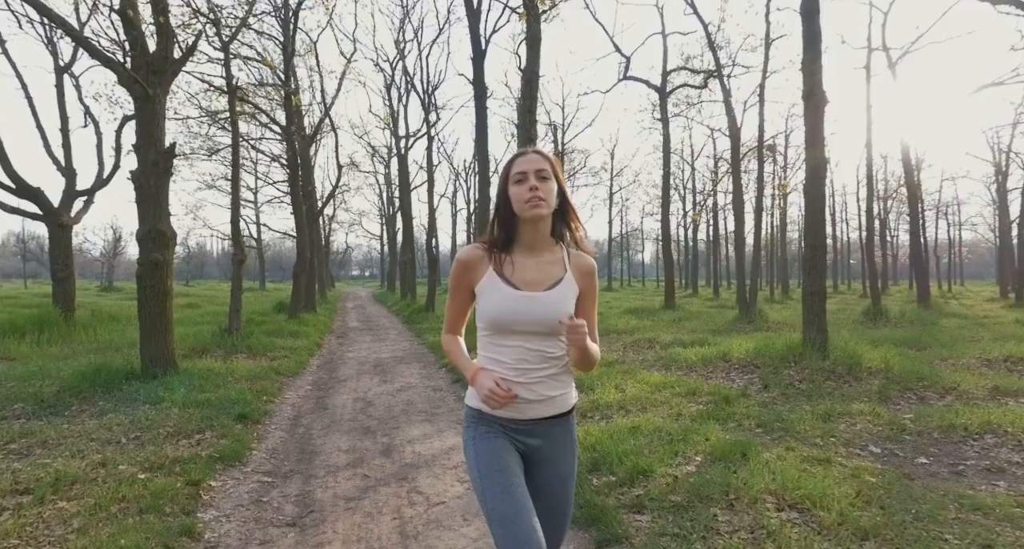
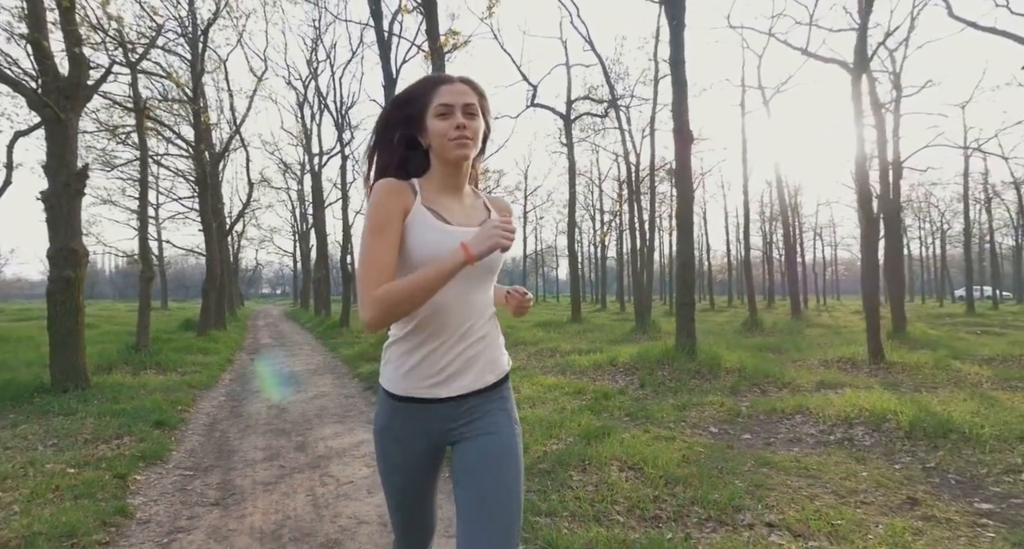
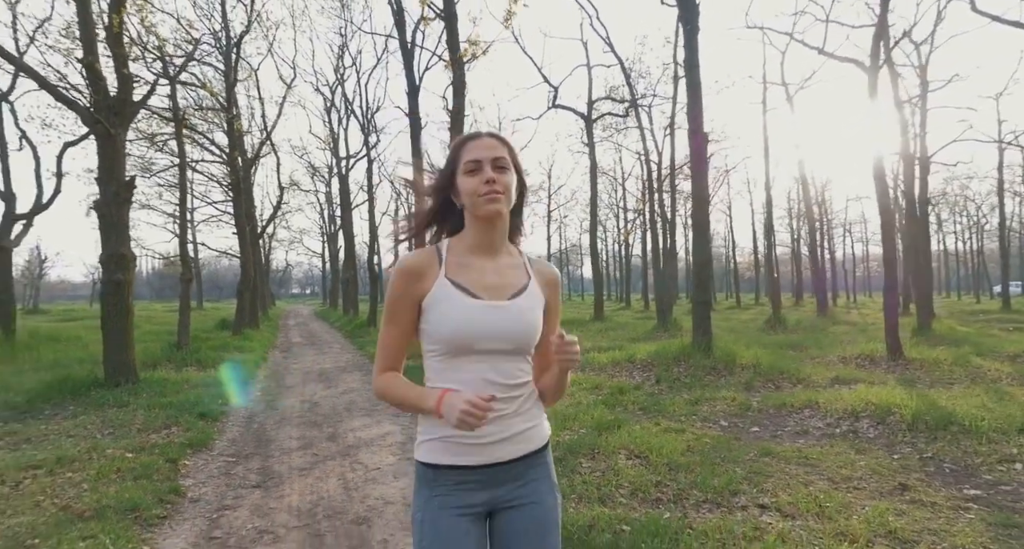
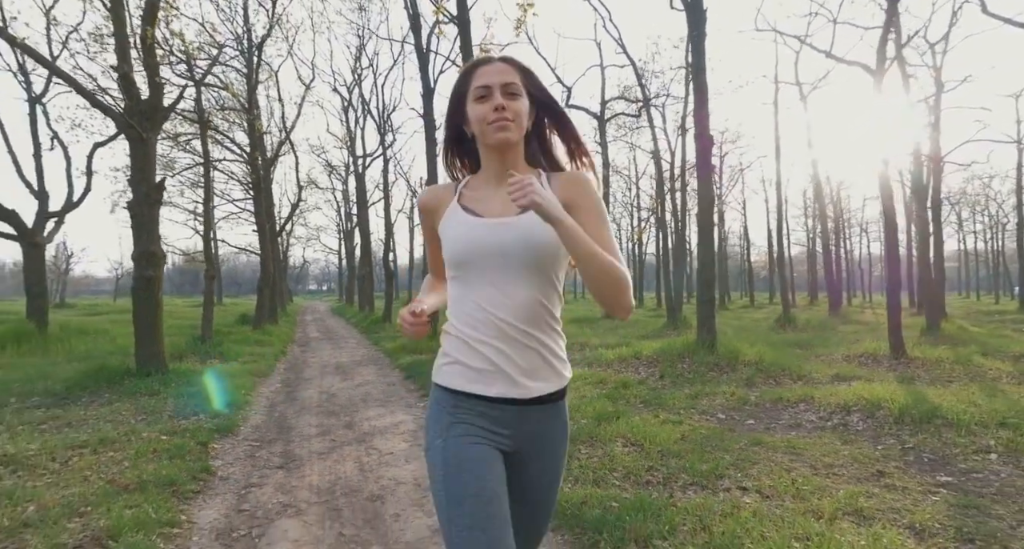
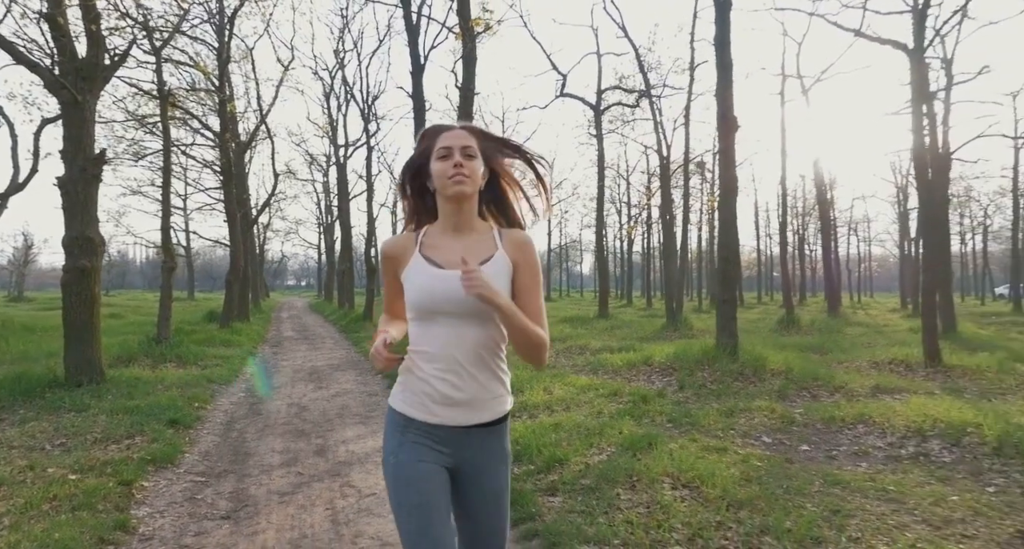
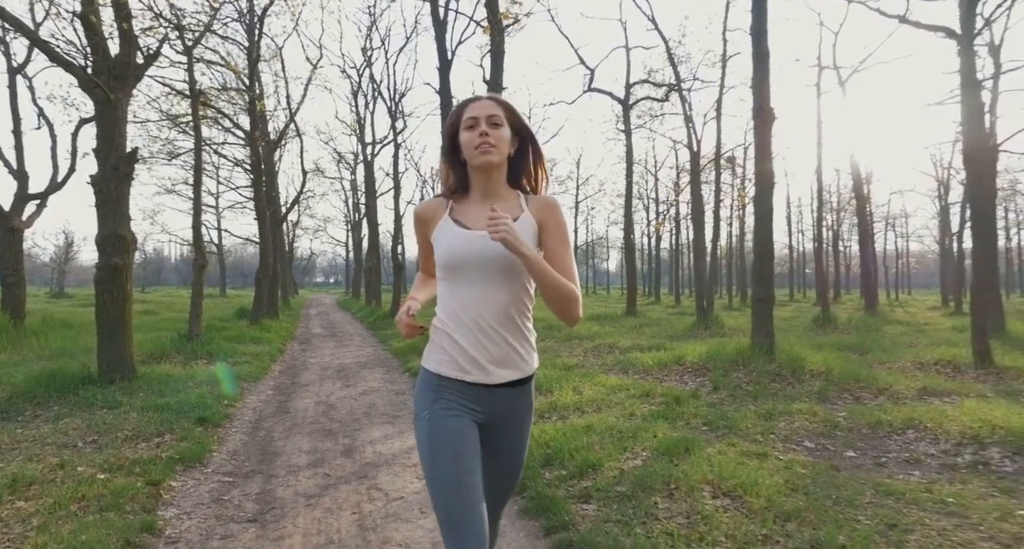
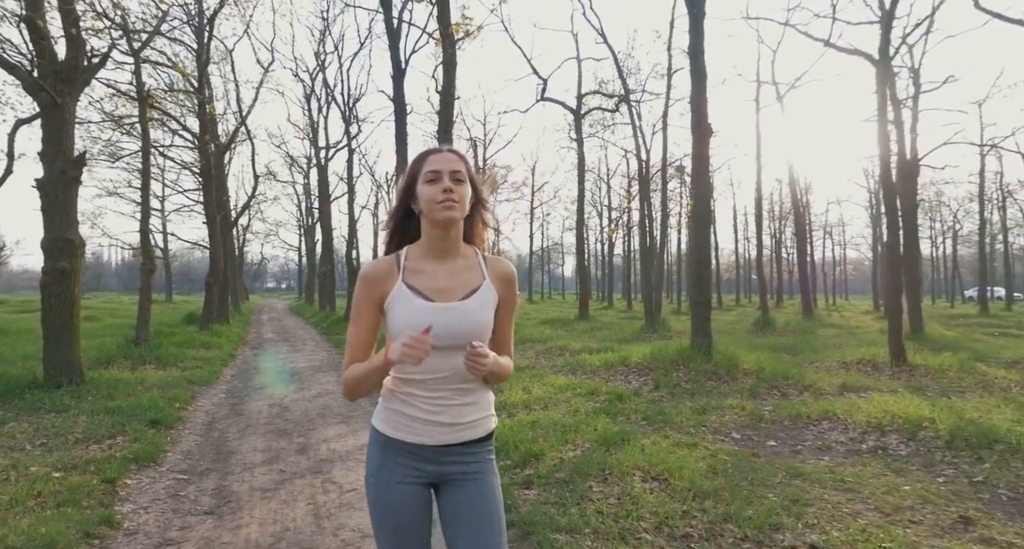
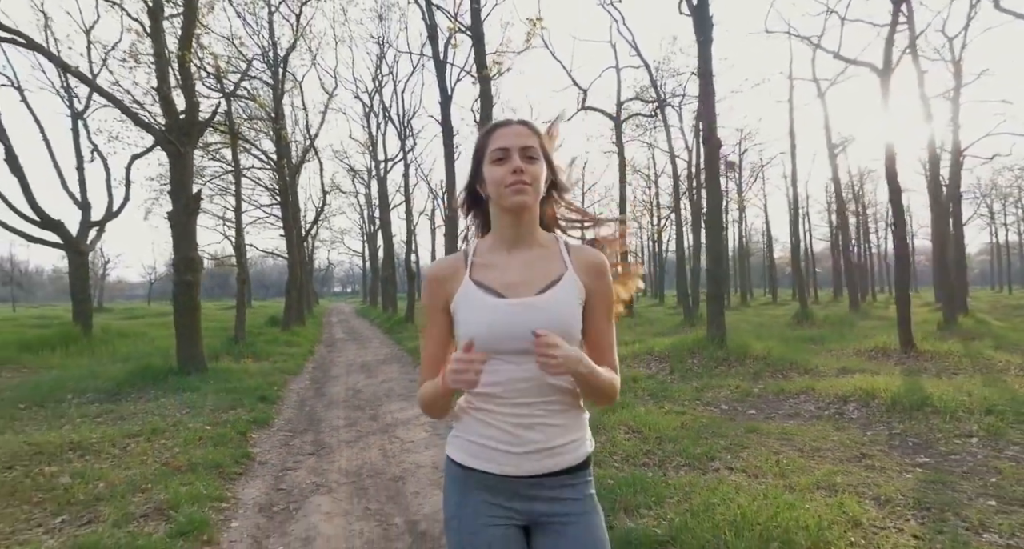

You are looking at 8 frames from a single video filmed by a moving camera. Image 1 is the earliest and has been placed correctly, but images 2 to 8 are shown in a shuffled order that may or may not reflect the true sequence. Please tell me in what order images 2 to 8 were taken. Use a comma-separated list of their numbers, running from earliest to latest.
6, 5, 7, 2, 3, 4, 8
